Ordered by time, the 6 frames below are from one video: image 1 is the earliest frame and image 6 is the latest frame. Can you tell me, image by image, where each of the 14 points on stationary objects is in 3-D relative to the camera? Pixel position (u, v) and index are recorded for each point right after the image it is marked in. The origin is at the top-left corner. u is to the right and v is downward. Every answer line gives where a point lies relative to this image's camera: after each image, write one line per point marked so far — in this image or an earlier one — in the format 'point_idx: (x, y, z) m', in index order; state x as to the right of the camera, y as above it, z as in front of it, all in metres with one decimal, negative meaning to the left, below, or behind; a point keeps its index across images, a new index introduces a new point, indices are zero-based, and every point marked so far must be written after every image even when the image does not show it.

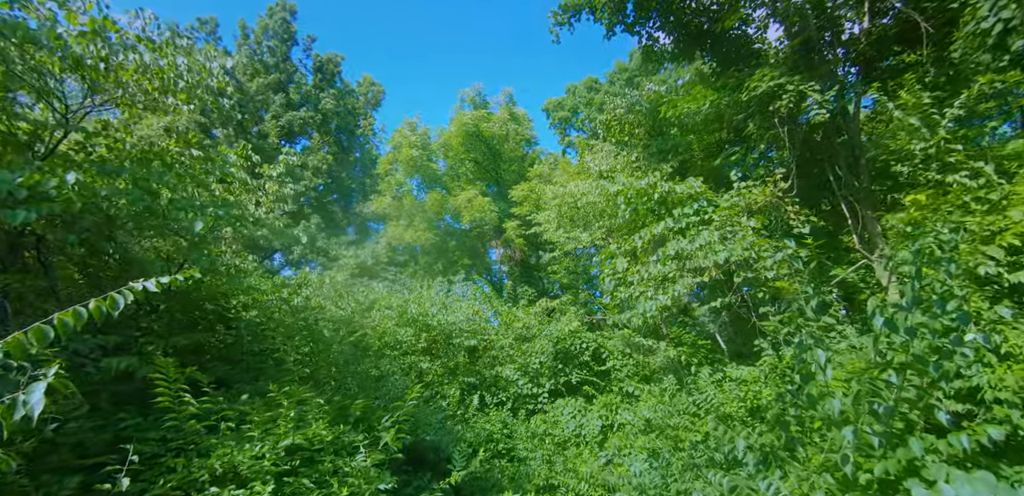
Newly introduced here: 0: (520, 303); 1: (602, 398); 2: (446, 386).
0: (+0.2, -1.3, +15.5) m
1: (+1.5, -2.5, +10.4) m
2: (-1.0, -2.3, +10.6) m
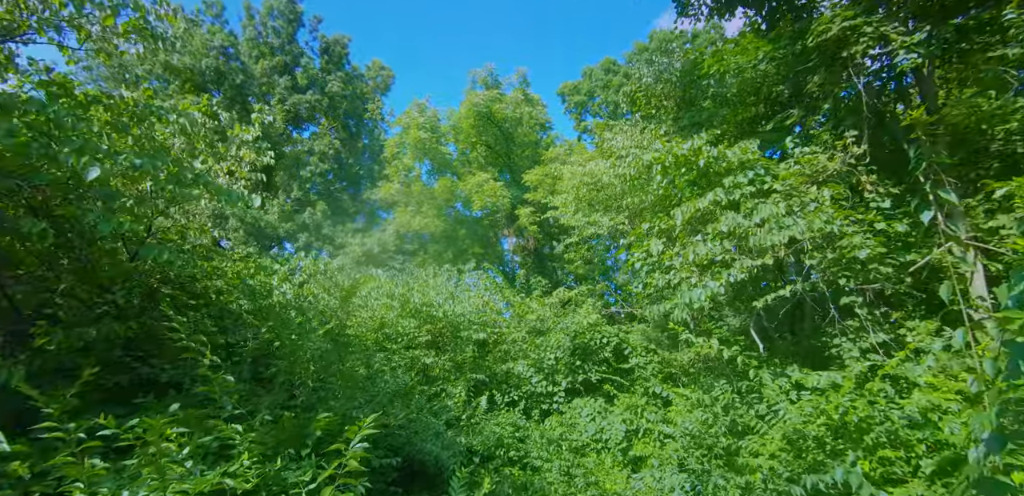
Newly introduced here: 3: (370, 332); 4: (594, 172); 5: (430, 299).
0: (+0.5, -1.0, +14.4) m
1: (+1.7, -2.2, +9.3) m
2: (-0.8, -2.1, +9.6) m
3: (-2.1, -1.2, +9.1) m
4: (+1.6, +1.5, +12.1) m
5: (-1.3, -0.8, +10.2) m
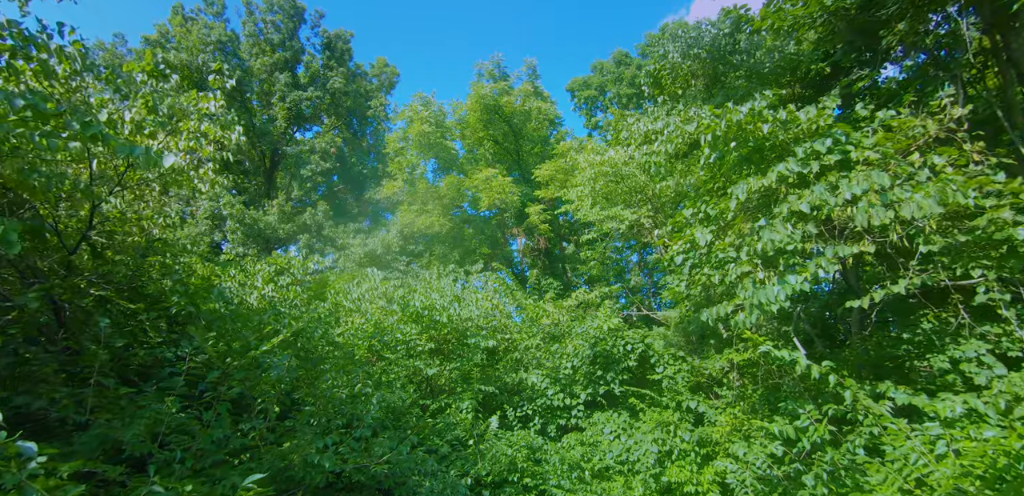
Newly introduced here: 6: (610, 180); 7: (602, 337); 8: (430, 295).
0: (+0.7, -1.0, +13.4) m
1: (+1.8, -2.2, +8.2) m
2: (-0.7, -2.0, +8.5) m
3: (-1.9, -1.1, +8.1) m
4: (+1.8, +1.5, +11.0) m
5: (-1.1, -0.7, +9.1) m
6: (+1.7, +1.2, +11.2) m
7: (+1.3, -1.3, +9.4) m
8: (-1.2, -0.7, +9.2) m
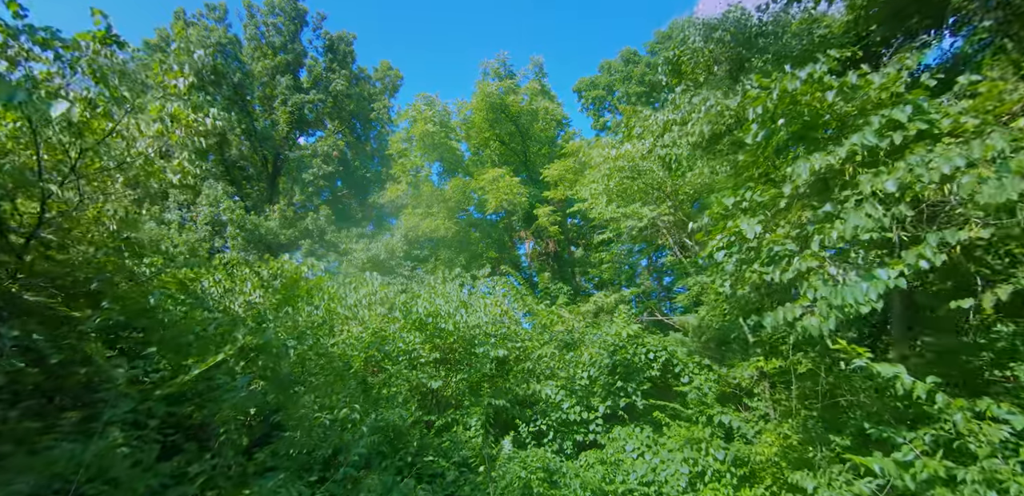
0: (+0.9, -1.0, +12.6) m
1: (+2.0, -2.1, +7.5) m
2: (-0.5, -2.0, +7.8) m
3: (-1.7, -1.2, +7.4) m
4: (+1.9, +1.5, +10.3) m
5: (-1.0, -0.7, +8.4) m
6: (+1.9, +1.2, +10.5) m
7: (+1.5, -1.3, +8.7) m
8: (-1.0, -0.7, +8.5) m
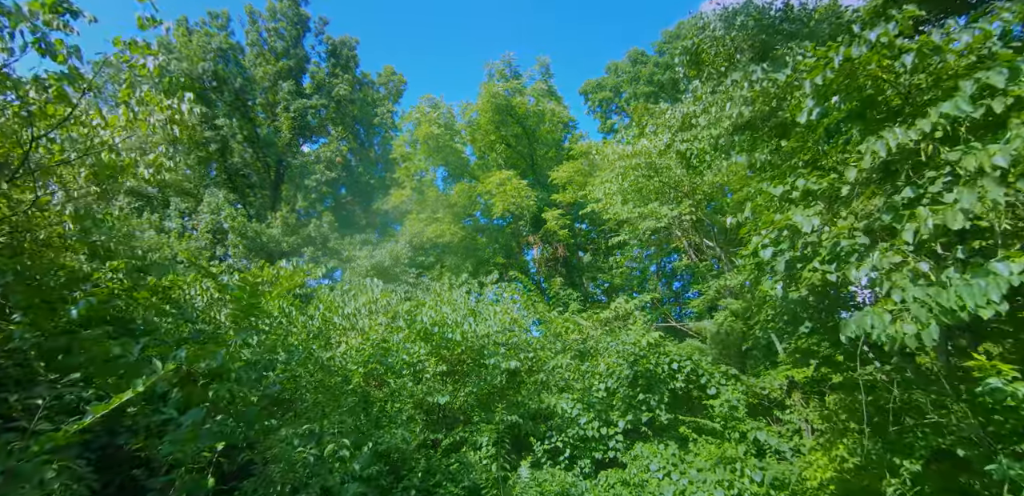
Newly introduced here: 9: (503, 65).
0: (+1.1, -1.1, +12.0) m
1: (+2.1, -2.1, +6.9) m
2: (-0.4, -2.1, +7.2) m
3: (-1.6, -1.2, +6.8) m
4: (+2.1, +1.5, +9.7) m
5: (-0.8, -0.8, +7.8) m
6: (+2.0, +1.1, +10.0) m
7: (+1.6, -1.3, +8.1) m
8: (-0.9, -0.7, +8.0) m
9: (-0.2, +5.7, +19.8) m
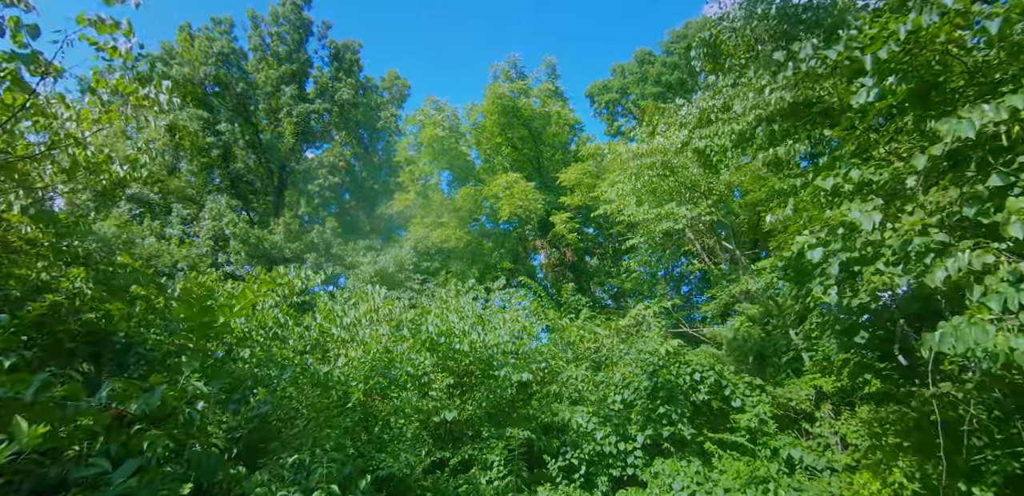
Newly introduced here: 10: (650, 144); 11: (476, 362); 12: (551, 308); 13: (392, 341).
0: (+1.2, -1.2, +11.6) m
1: (+2.3, -2.2, +6.4) m
2: (-0.2, -2.1, +6.8) m
3: (-1.5, -1.2, +6.4) m
4: (+2.2, +1.4, +9.3) m
5: (-0.7, -0.8, +7.4) m
6: (+2.2, +1.1, +9.5) m
7: (+1.8, -1.4, +7.6) m
8: (-0.8, -0.8, +7.5) m
9: (-0.1, +5.6, +19.4) m
10: (+2.0, +1.5, +9.4) m
11: (-0.4, -1.3, +7.4) m
12: (+0.7, -1.0, +11.0) m
13: (-1.3, -1.0, +7.0) m
